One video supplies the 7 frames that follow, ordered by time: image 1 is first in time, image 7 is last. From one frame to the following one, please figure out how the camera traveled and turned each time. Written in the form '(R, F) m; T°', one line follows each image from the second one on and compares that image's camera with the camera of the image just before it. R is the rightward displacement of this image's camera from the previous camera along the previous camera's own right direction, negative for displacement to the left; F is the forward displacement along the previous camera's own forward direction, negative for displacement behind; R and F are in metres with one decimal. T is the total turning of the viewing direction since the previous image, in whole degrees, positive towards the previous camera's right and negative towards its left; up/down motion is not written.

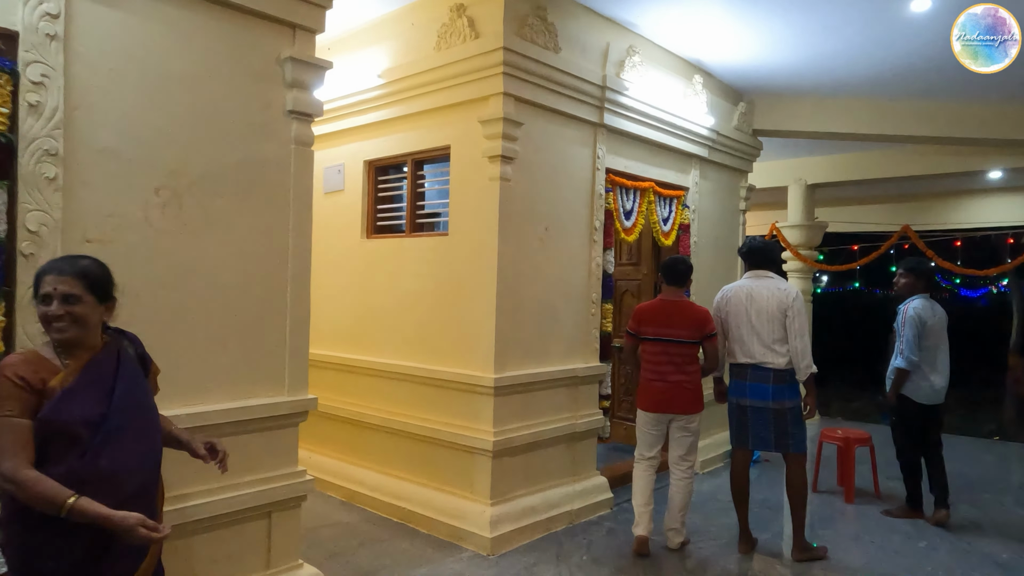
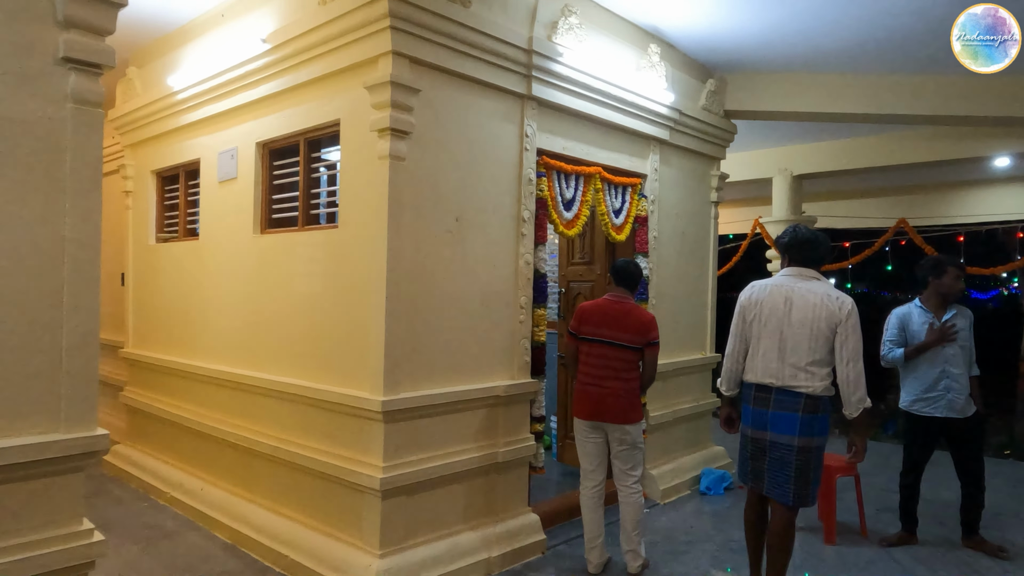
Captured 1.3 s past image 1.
(+0.4, +0.6) m; -1°
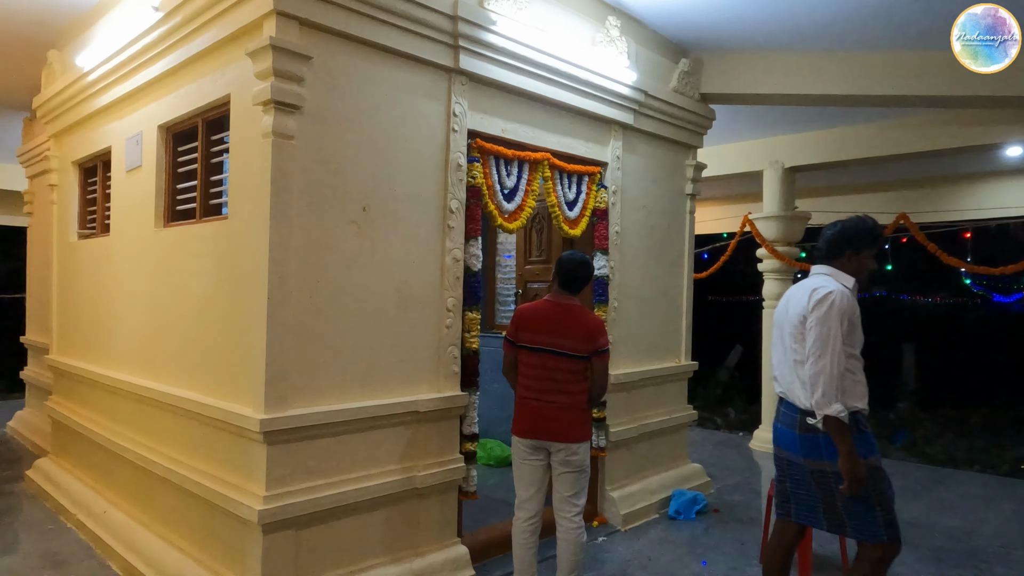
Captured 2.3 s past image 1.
(+0.4, +0.4) m; -1°
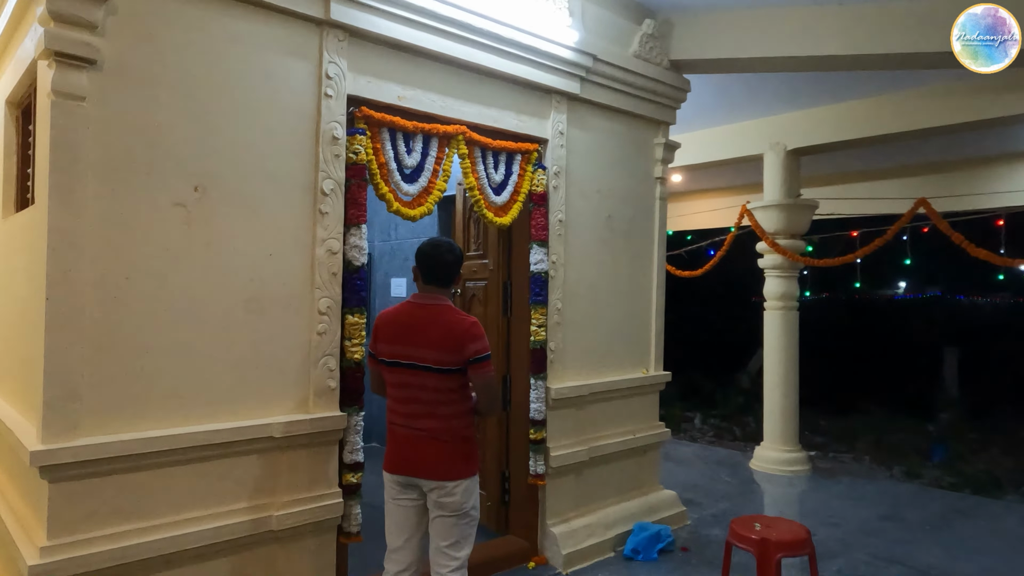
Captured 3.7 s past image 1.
(+0.5, +0.5) m; -4°
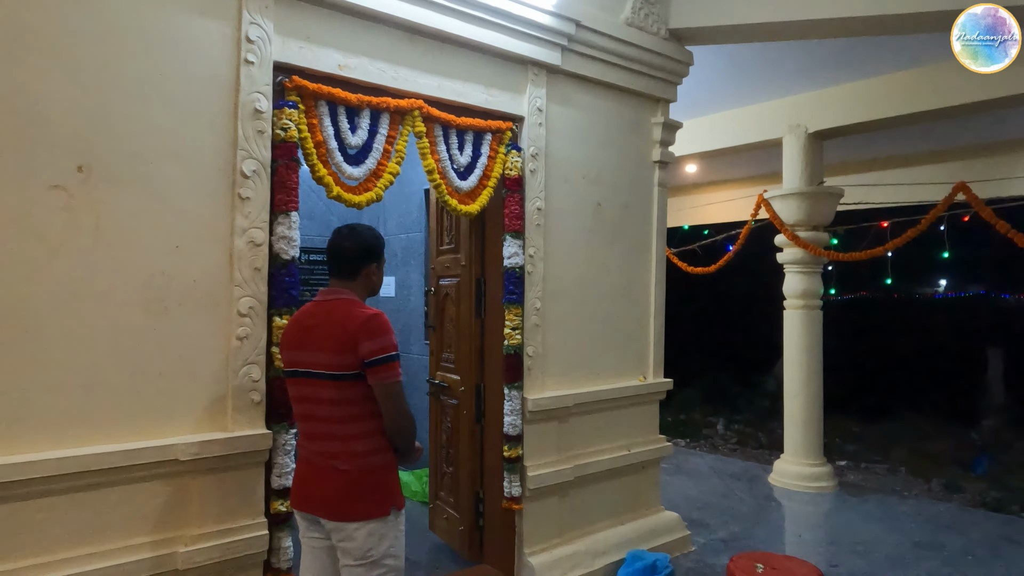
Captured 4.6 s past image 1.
(+0.2, +0.3) m; -3°
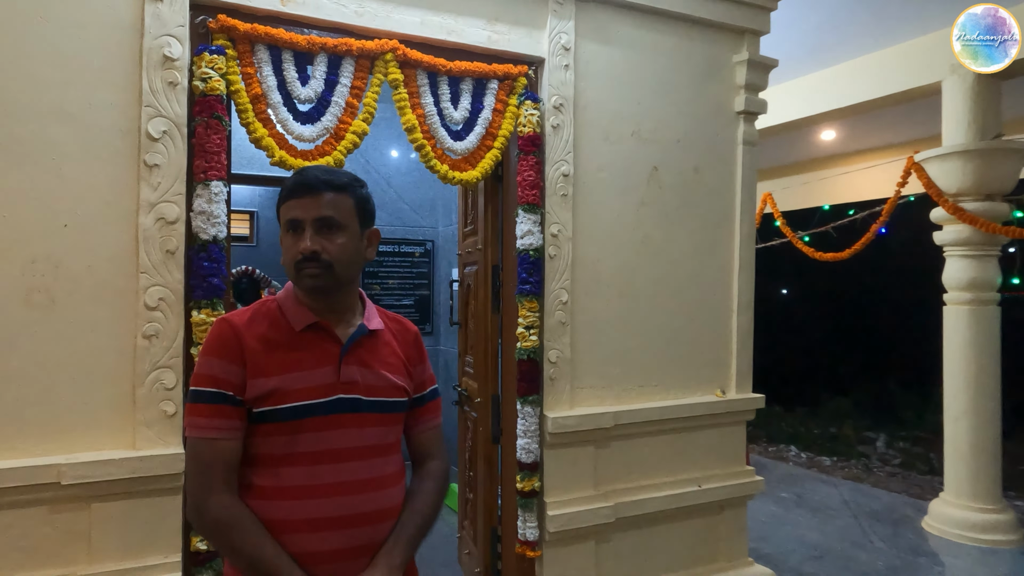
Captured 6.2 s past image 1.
(+0.4, +0.6) m; -13°
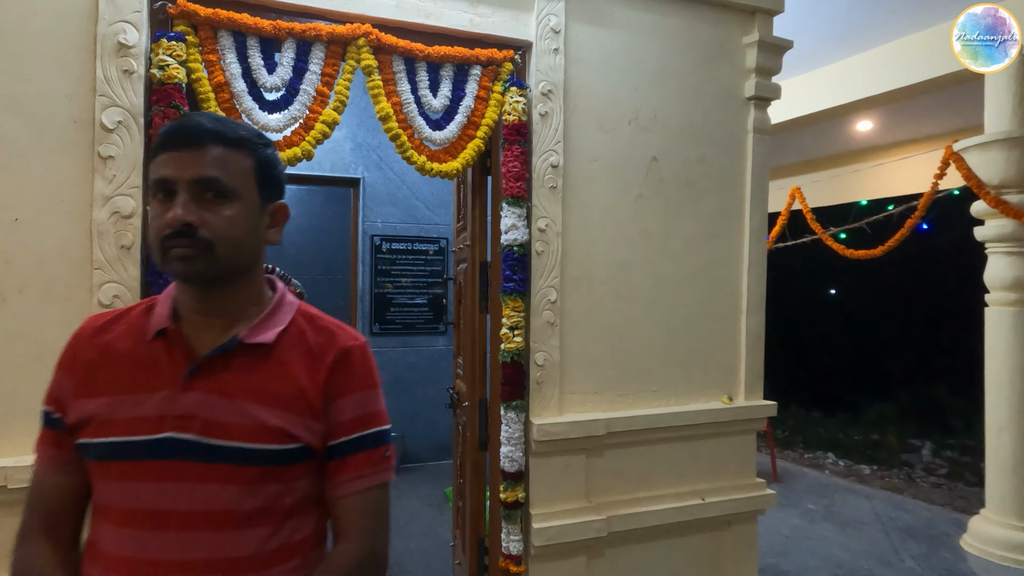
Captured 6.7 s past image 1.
(+0.2, +0.1) m; -4°
